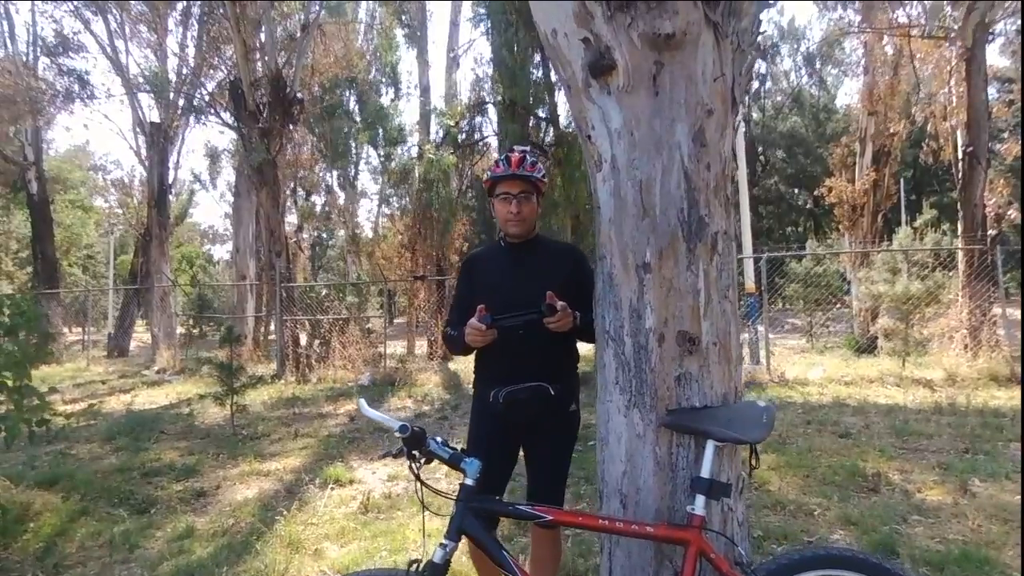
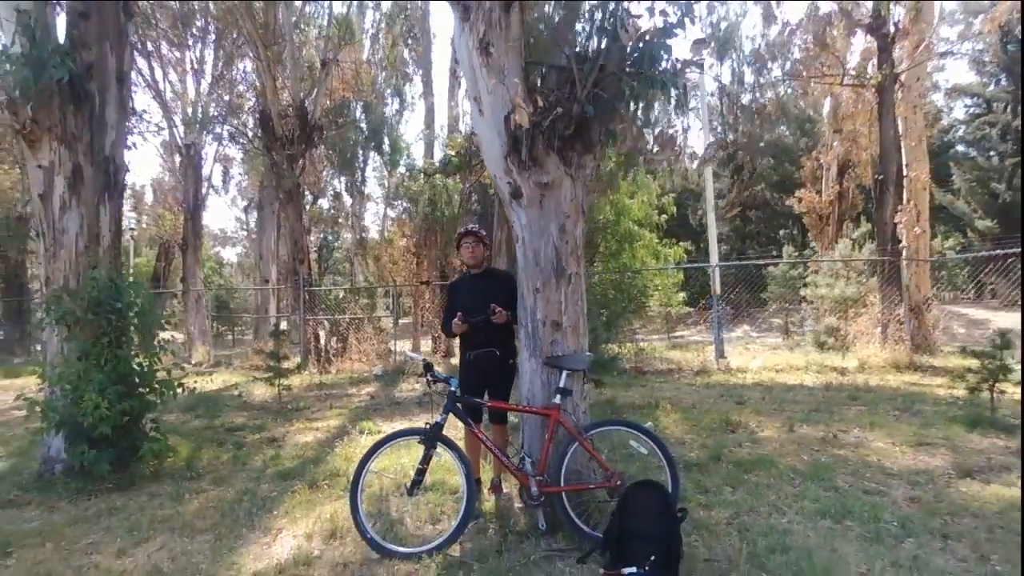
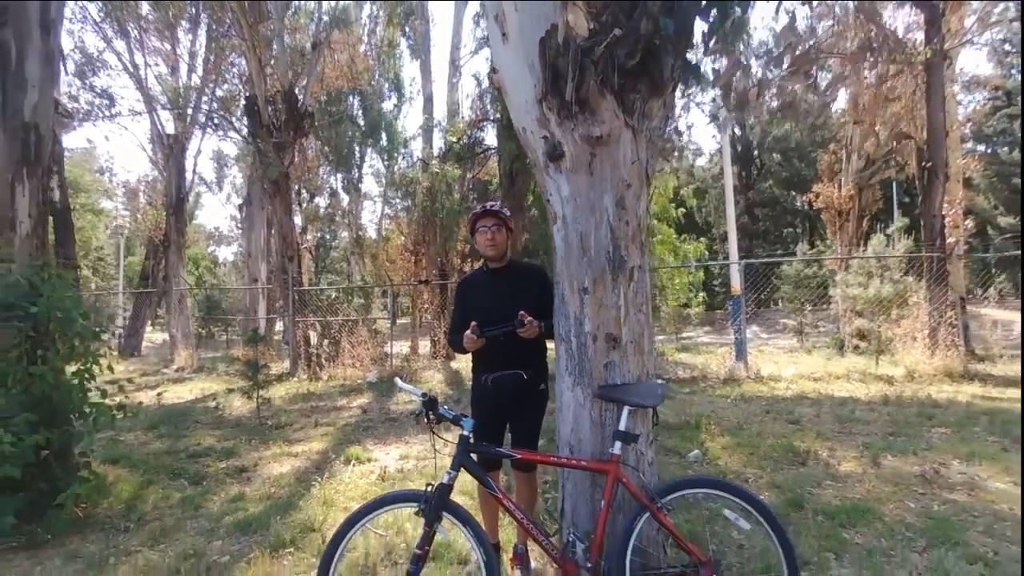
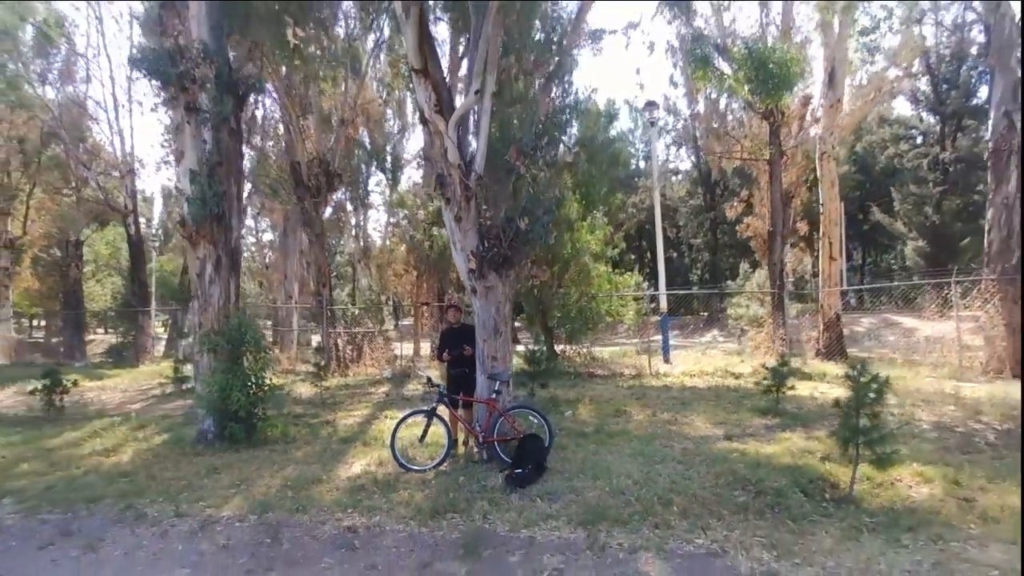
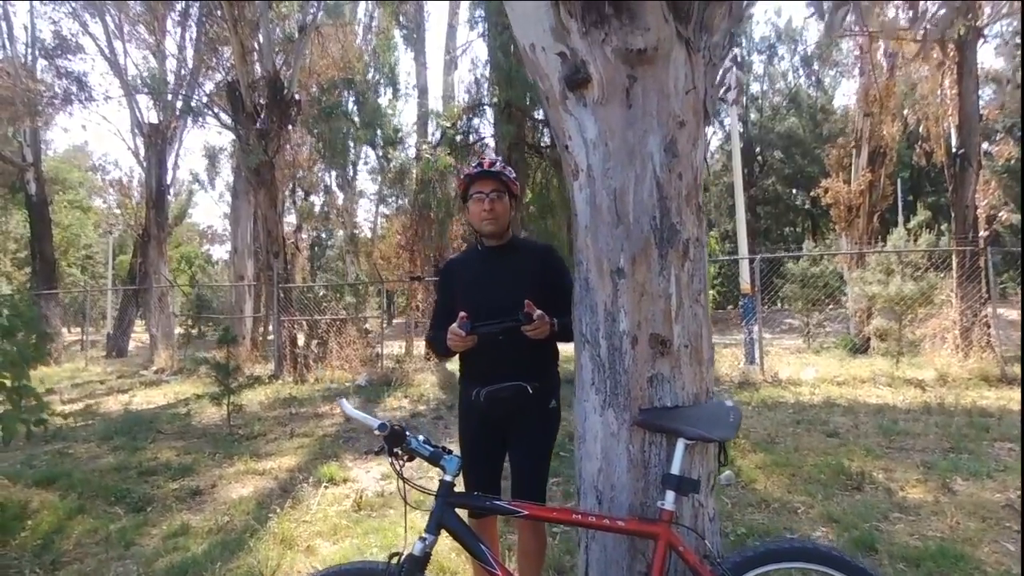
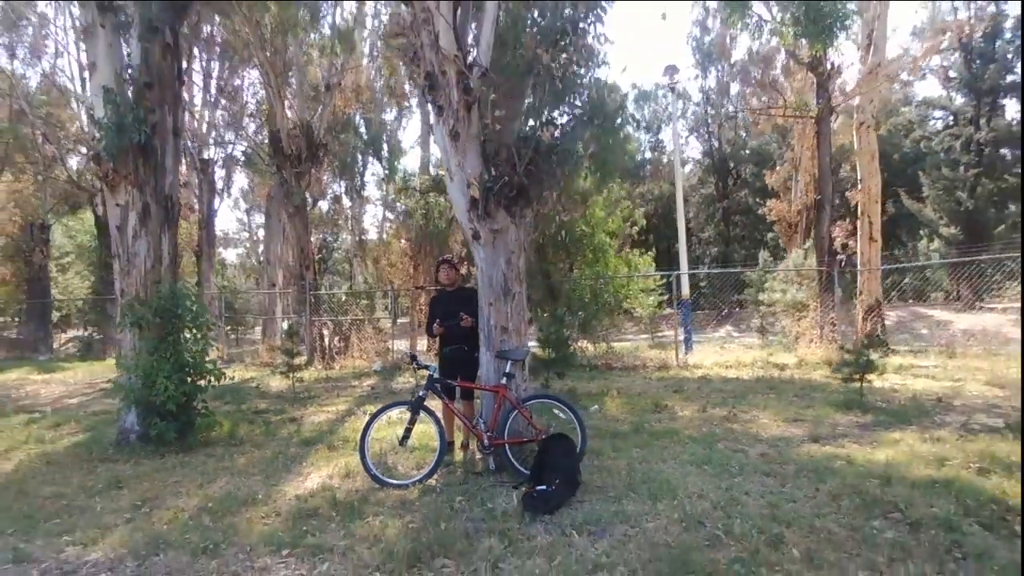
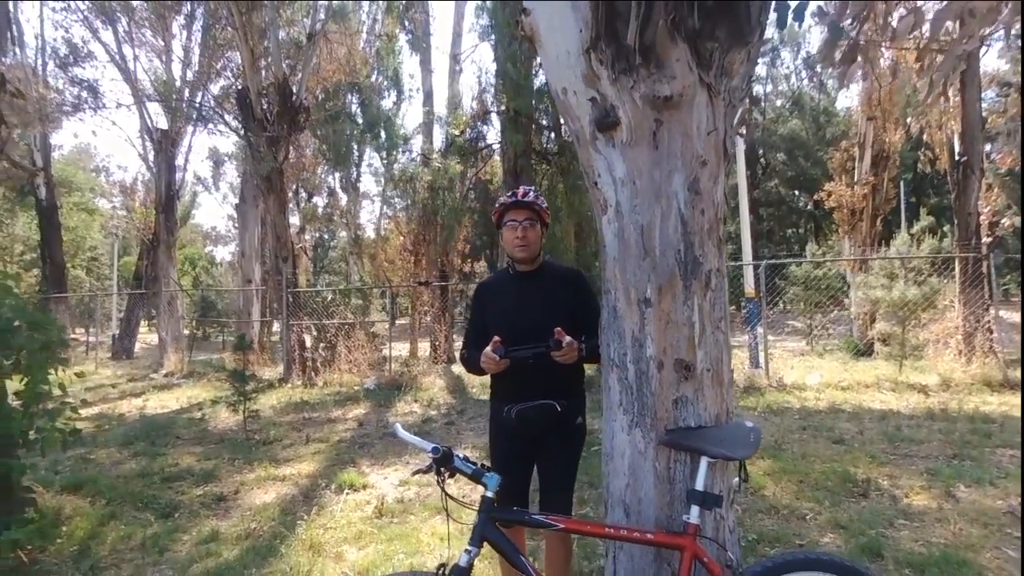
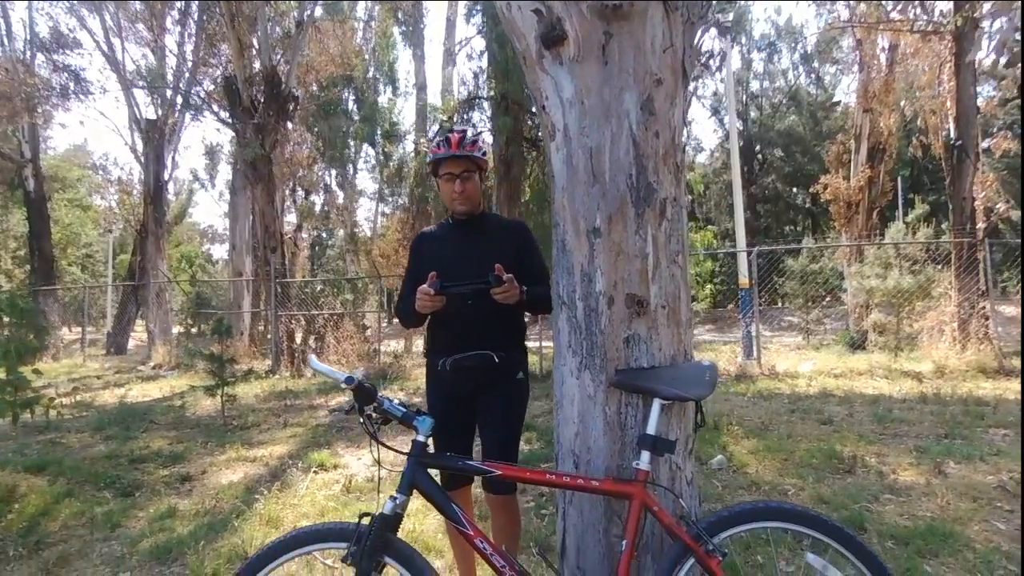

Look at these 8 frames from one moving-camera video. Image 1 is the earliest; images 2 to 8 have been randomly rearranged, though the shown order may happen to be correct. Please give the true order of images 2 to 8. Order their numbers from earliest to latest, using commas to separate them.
8, 5, 7, 3, 2, 6, 4
